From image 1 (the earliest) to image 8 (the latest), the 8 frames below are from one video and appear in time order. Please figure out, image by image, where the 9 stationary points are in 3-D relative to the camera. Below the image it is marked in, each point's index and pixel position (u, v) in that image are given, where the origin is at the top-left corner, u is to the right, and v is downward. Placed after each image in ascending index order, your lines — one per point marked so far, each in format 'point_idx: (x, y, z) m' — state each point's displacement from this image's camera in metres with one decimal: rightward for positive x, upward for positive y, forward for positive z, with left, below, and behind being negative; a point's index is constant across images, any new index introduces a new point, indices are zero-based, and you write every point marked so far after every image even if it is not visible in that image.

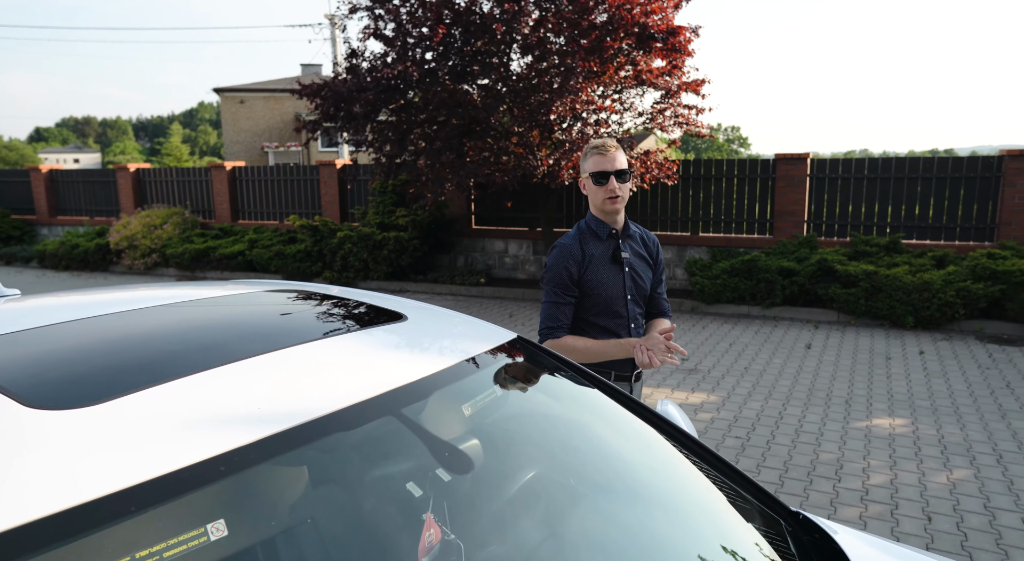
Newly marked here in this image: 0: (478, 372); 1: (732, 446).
0: (-0.1, -0.2, +1.6) m
1: (+1.6, -1.2, +4.8) m
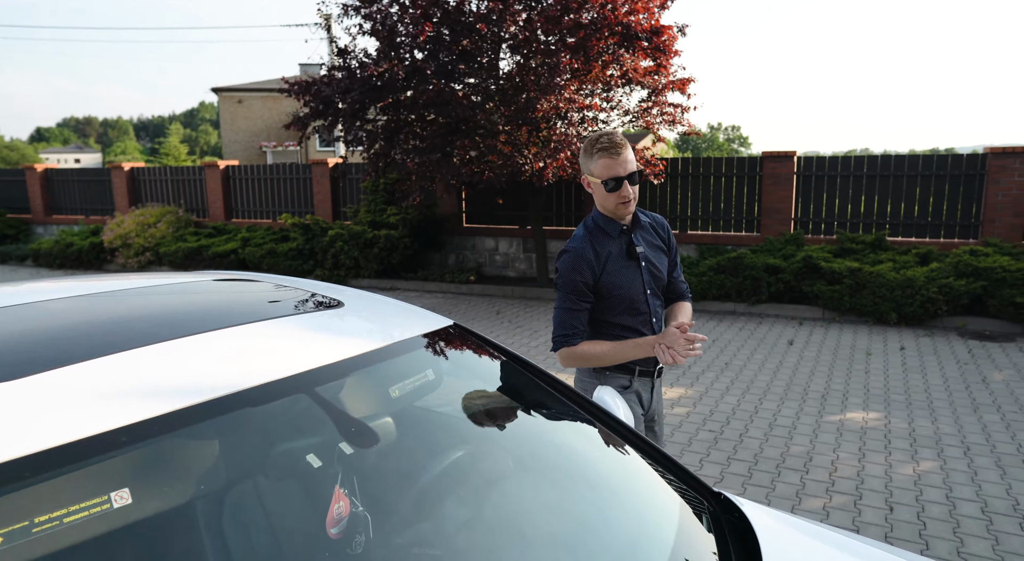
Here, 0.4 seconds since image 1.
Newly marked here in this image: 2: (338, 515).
0: (-0.3, -0.2, +1.7) m
1: (+1.4, -1.2, +4.8) m
2: (-0.3, -0.5, +1.3) m
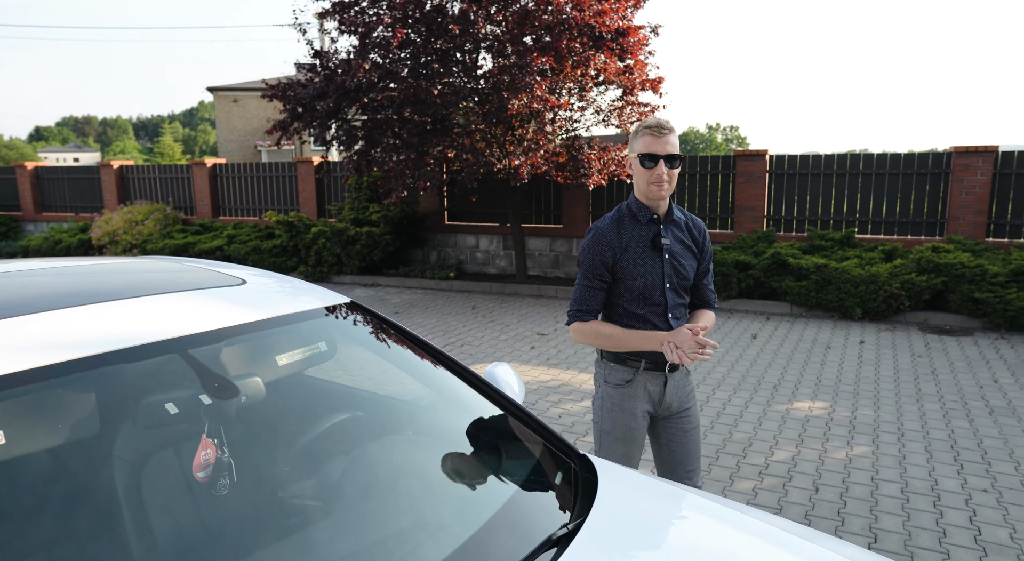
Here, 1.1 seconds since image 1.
0: (-0.6, -0.1, +1.9) m
1: (+1.1, -1.1, +5.0) m
2: (-0.7, -0.4, +1.5) m
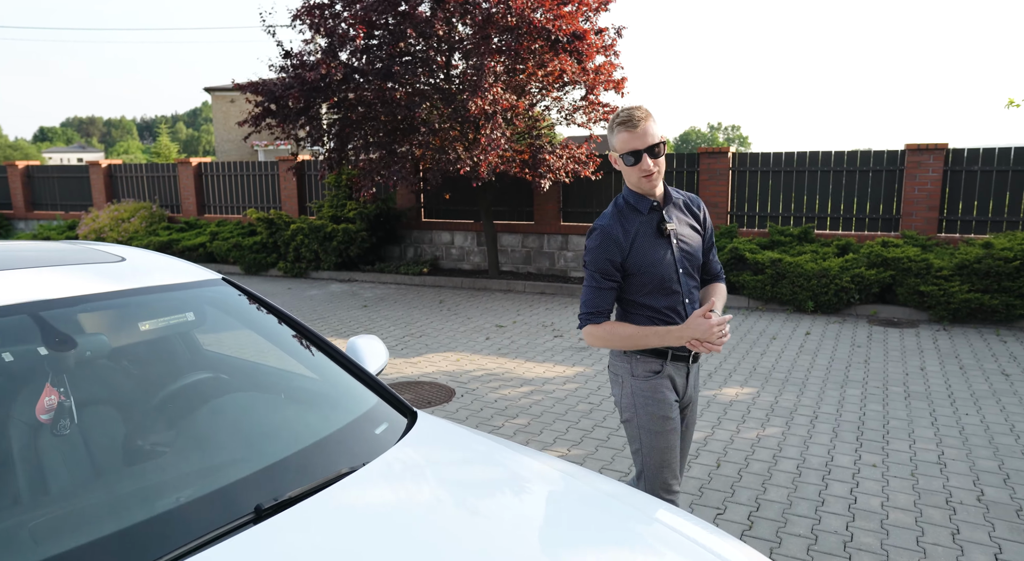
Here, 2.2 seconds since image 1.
0: (-1.2, -0.1, +2.1) m
1: (+0.6, -1.0, +5.2) m
2: (-1.2, -0.3, +1.7) m
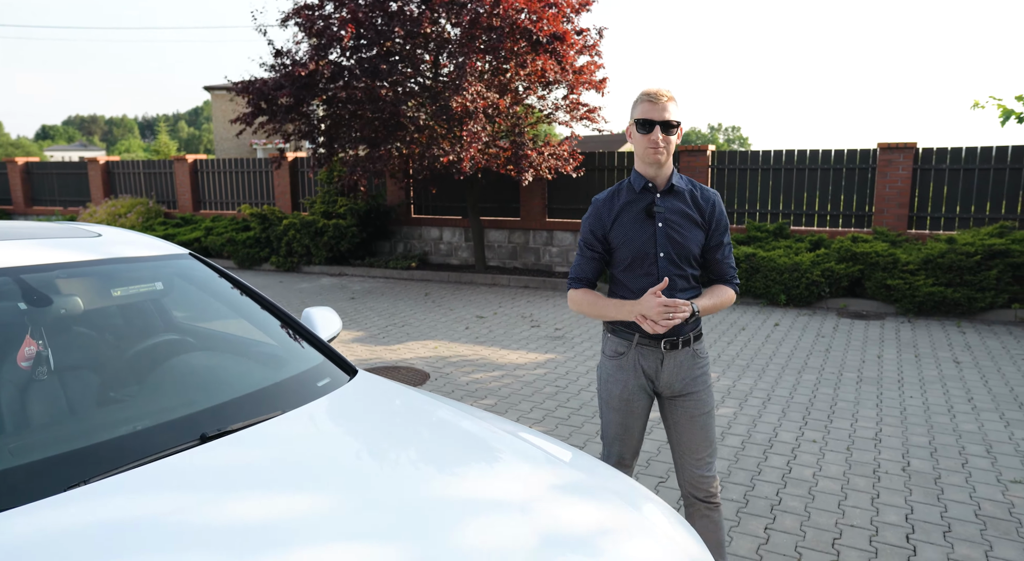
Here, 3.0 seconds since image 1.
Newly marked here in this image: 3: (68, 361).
0: (-1.4, 0.0, +2.4) m
1: (+0.3, -0.9, +5.5) m
2: (-1.5, -0.2, +2.0) m
3: (-1.4, -0.3, +2.0) m
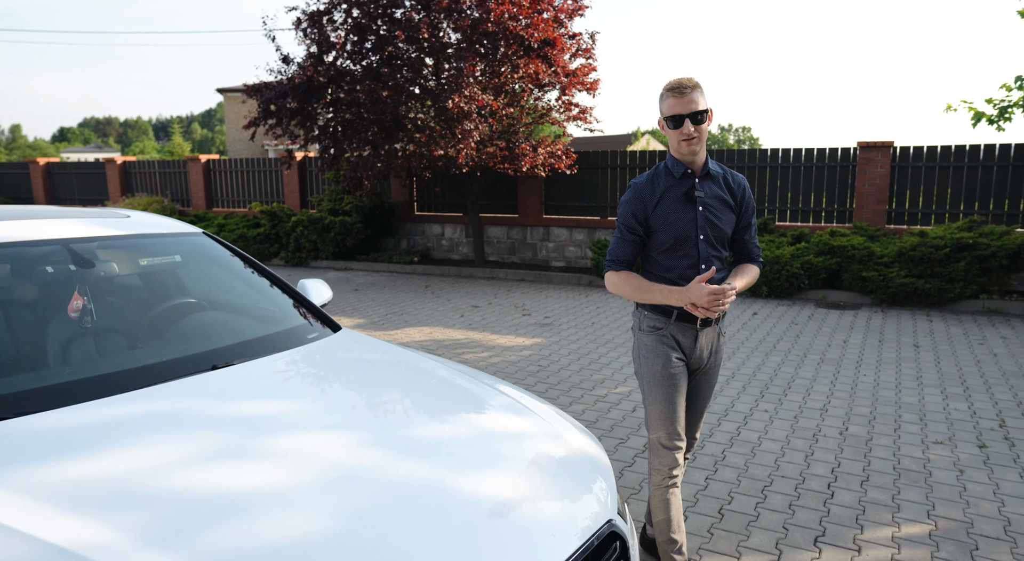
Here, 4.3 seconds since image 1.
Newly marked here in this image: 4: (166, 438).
0: (-1.6, +0.2, +2.9) m
1: (+0.2, -0.8, +6.0) m
2: (-1.7, -0.1, +2.5) m
3: (-1.6, -0.1, +2.5) m
4: (-0.9, -0.4, +1.8) m
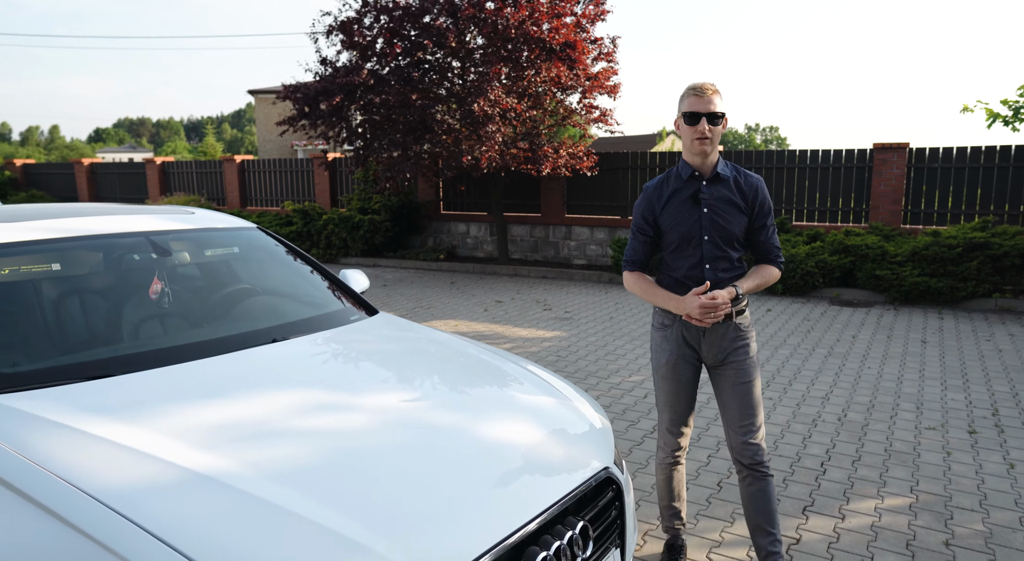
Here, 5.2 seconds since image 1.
0: (-1.5, +0.2, +3.3) m
1: (+0.4, -0.8, +6.3) m
2: (-1.6, 0.0, +2.9) m
3: (-1.5, -0.1, +2.9) m
4: (-0.9, -0.4, +2.1) m
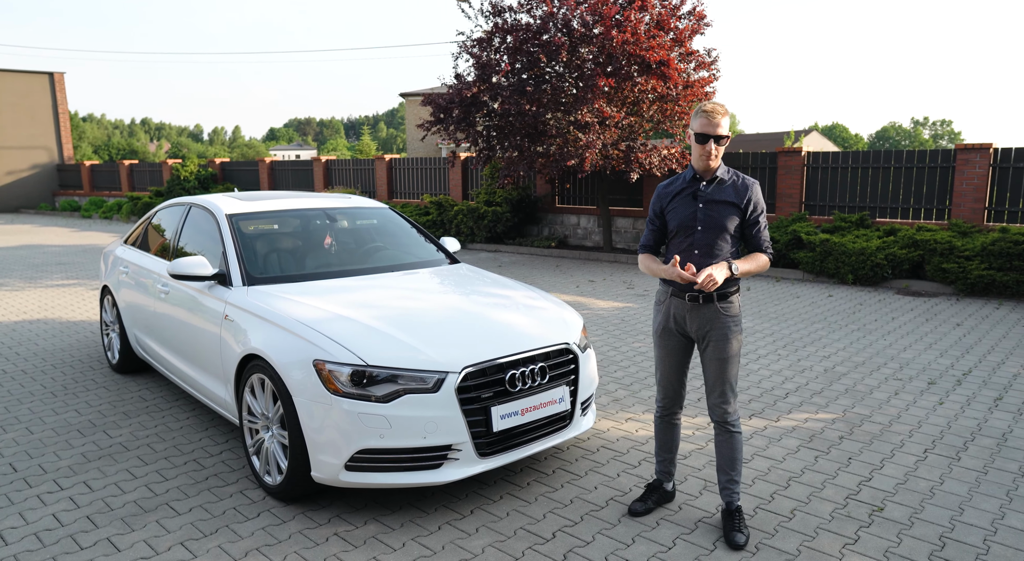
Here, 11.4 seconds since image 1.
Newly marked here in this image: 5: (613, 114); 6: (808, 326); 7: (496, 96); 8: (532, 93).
0: (-1.2, +0.5, +5.2) m
1: (+1.2, -0.5, +7.7) m
2: (-1.4, +0.3, +4.8) m
3: (-1.3, +0.2, +4.8) m
4: (-0.8, -0.1, +3.9) m
5: (+1.8, +3.0, +11.4) m
6: (+3.3, -0.5, +7.3) m
7: (-0.3, +3.5, +12.3) m
8: (+0.4, +3.4, +11.8) m
